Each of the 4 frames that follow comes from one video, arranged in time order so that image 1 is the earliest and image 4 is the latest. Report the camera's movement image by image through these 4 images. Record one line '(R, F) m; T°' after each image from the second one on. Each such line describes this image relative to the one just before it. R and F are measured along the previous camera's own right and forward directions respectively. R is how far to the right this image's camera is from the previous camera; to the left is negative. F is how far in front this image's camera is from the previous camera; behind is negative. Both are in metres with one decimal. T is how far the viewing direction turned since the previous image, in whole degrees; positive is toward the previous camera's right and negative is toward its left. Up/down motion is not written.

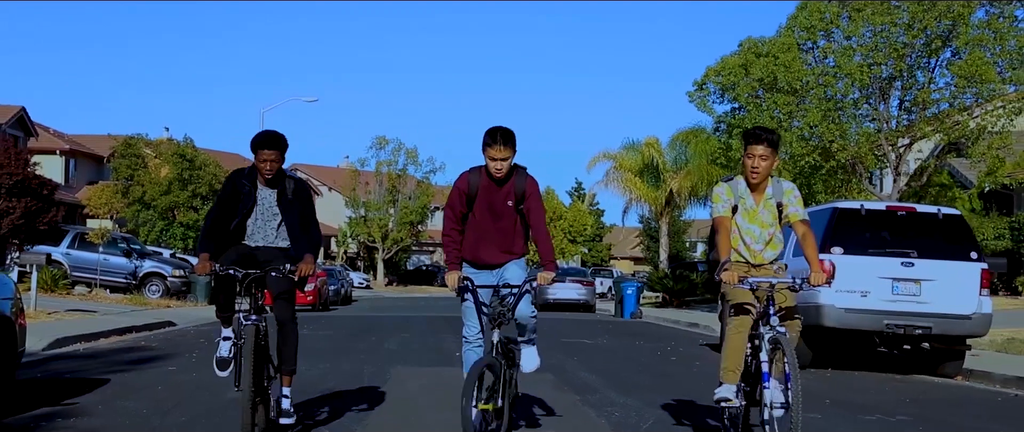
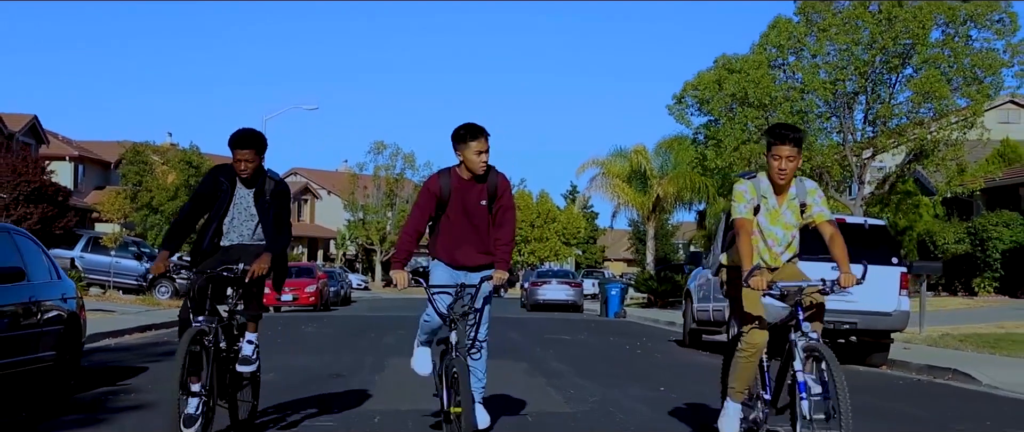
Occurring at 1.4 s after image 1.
(+0.2, -1.7) m; 0°
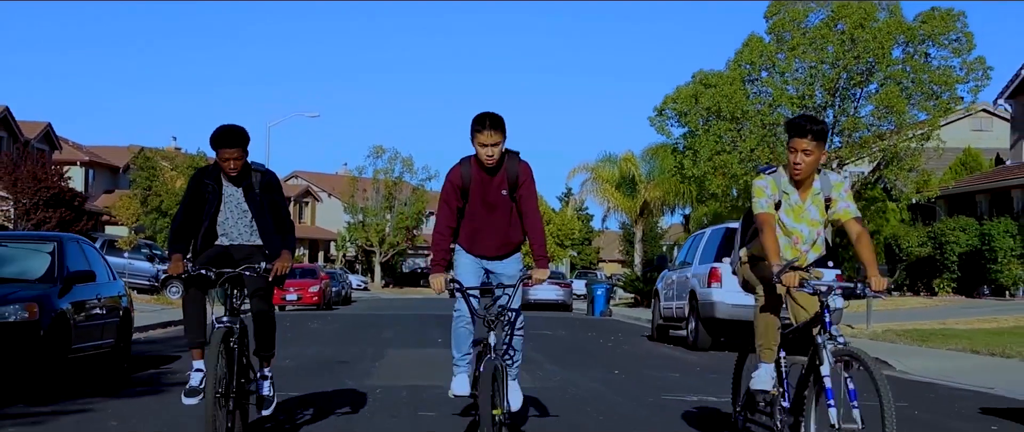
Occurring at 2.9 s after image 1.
(+0.2, -1.9) m; 0°
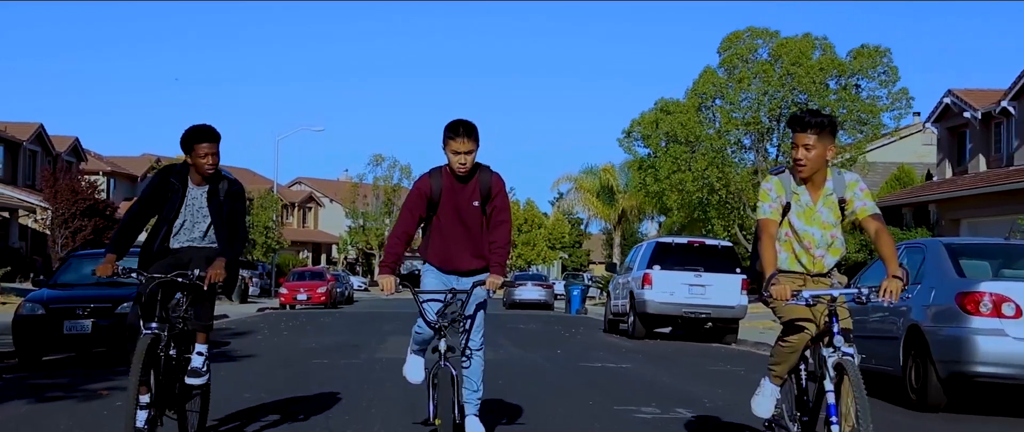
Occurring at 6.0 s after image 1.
(+0.4, -4.0) m; 0°
